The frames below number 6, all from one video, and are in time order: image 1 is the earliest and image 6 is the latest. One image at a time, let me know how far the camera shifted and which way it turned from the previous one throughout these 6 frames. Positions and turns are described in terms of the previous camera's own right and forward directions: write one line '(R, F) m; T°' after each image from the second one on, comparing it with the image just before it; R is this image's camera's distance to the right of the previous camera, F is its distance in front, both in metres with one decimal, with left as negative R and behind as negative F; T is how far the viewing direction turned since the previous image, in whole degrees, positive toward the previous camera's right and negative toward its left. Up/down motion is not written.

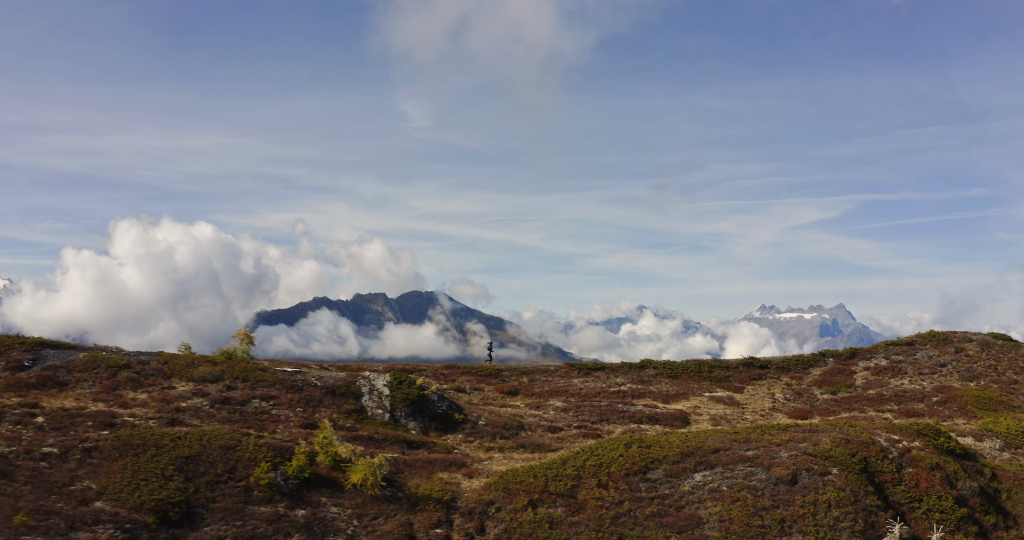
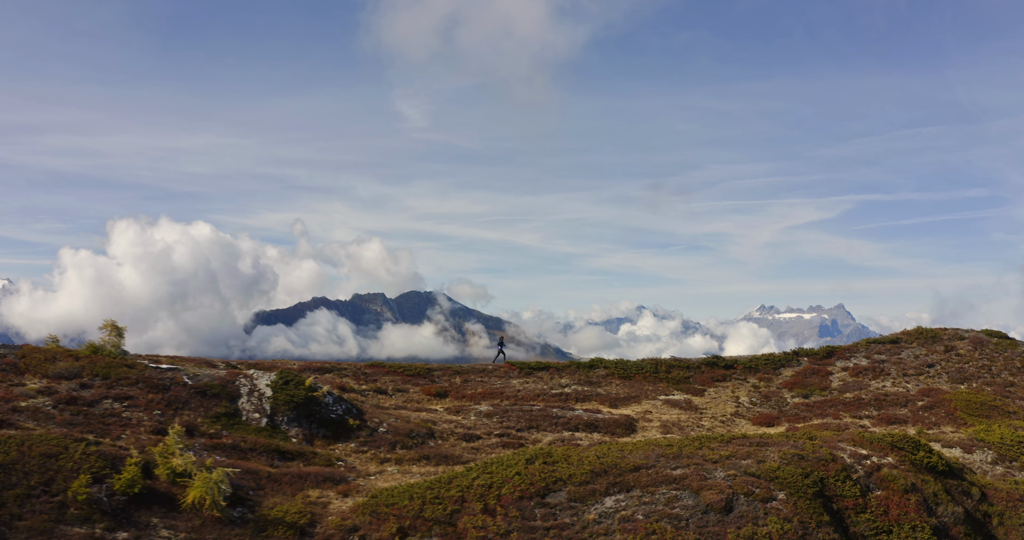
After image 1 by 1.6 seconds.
(+7.4, +6.6) m; 0°
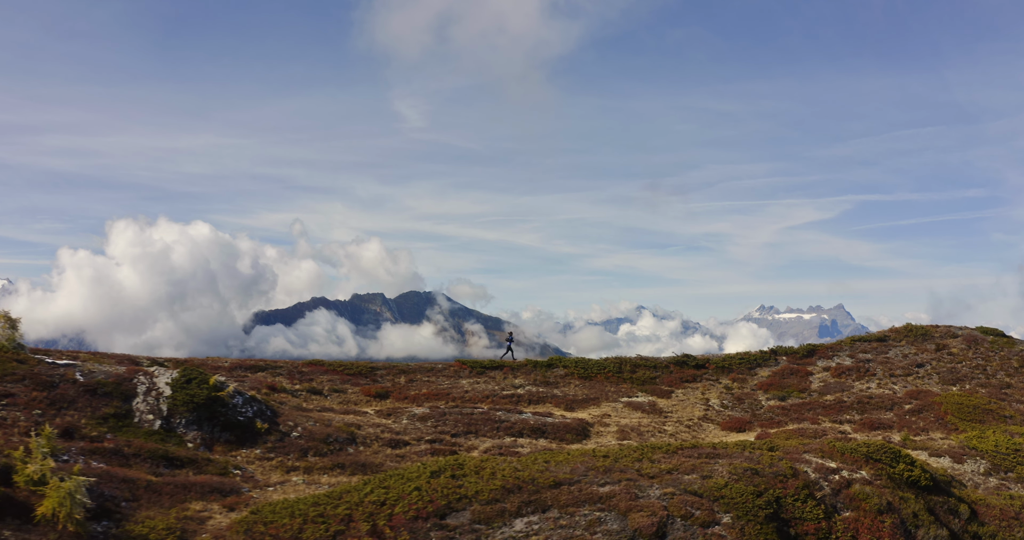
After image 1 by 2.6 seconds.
(+5.0, +4.4) m; 0°
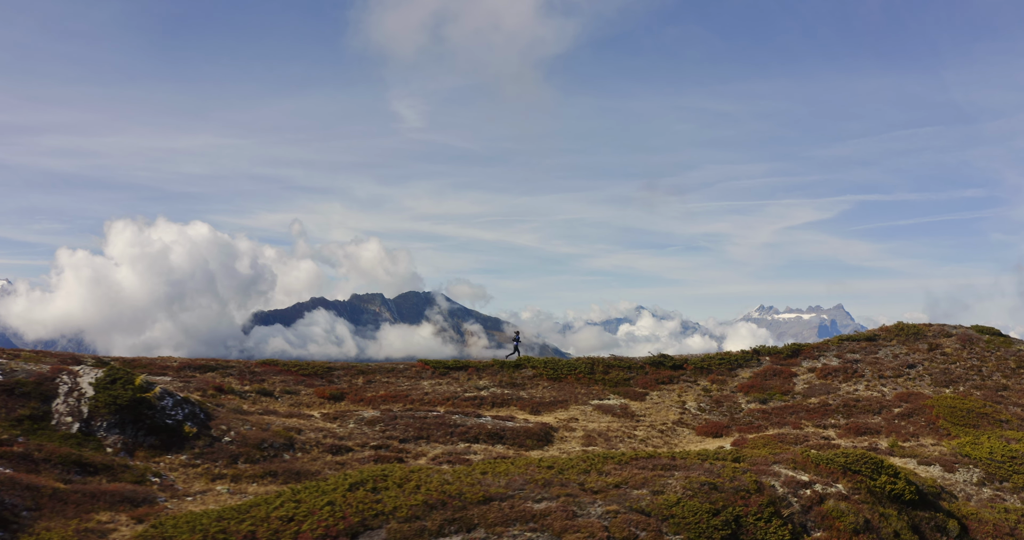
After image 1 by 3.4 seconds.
(+3.3, +2.9) m; 0°
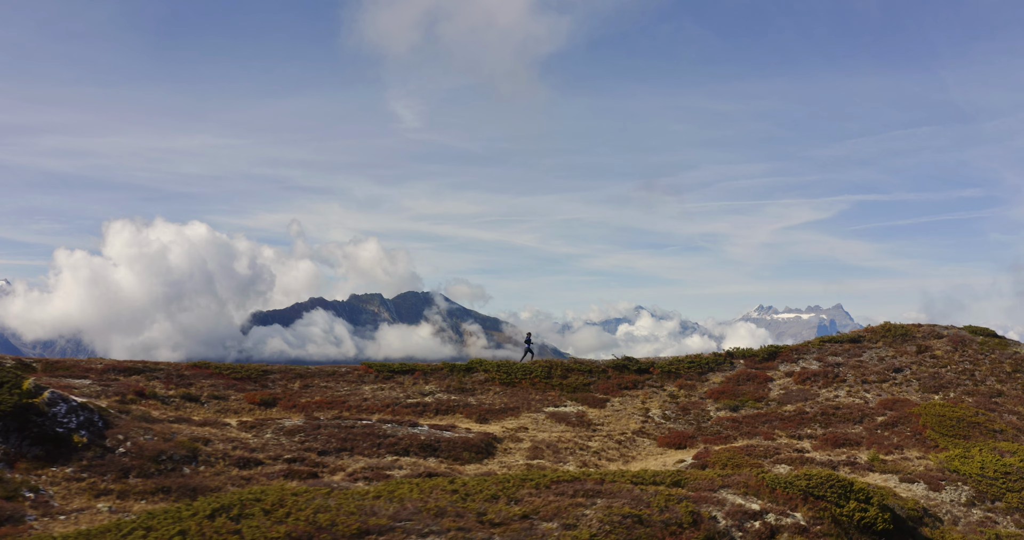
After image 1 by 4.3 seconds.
(+4.4, +3.8) m; 0°
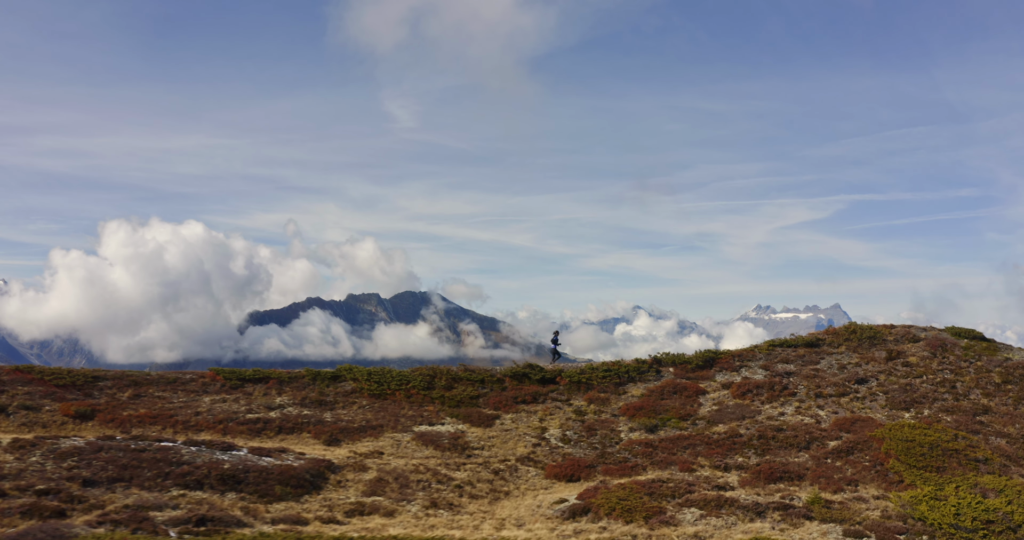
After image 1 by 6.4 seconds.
(+9.1, +8.0) m; 0°
